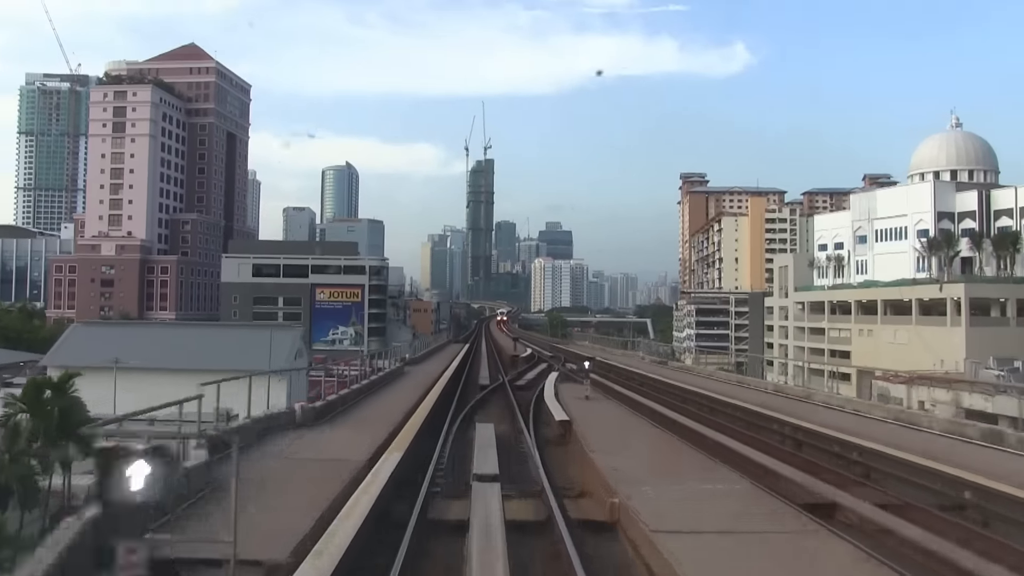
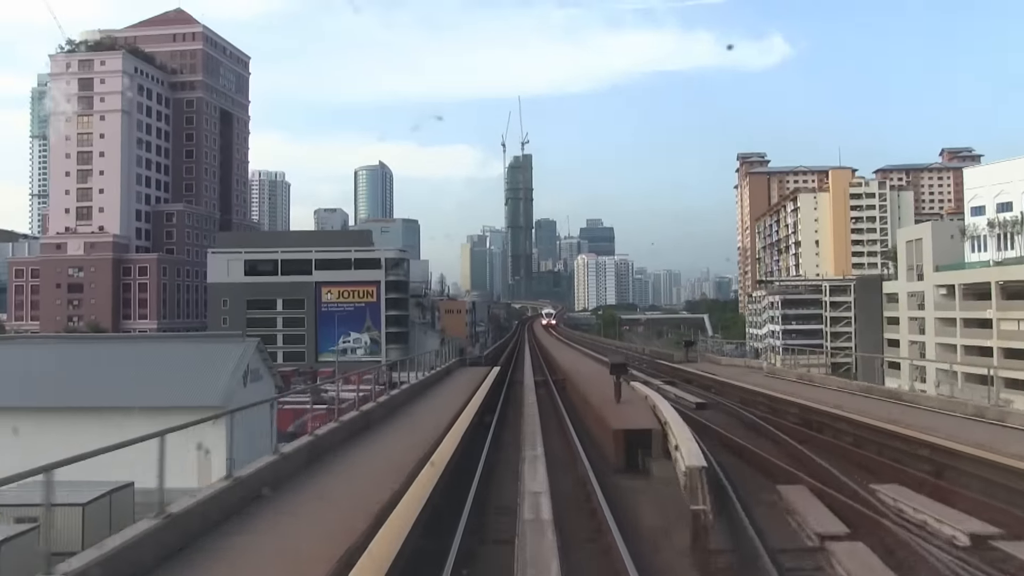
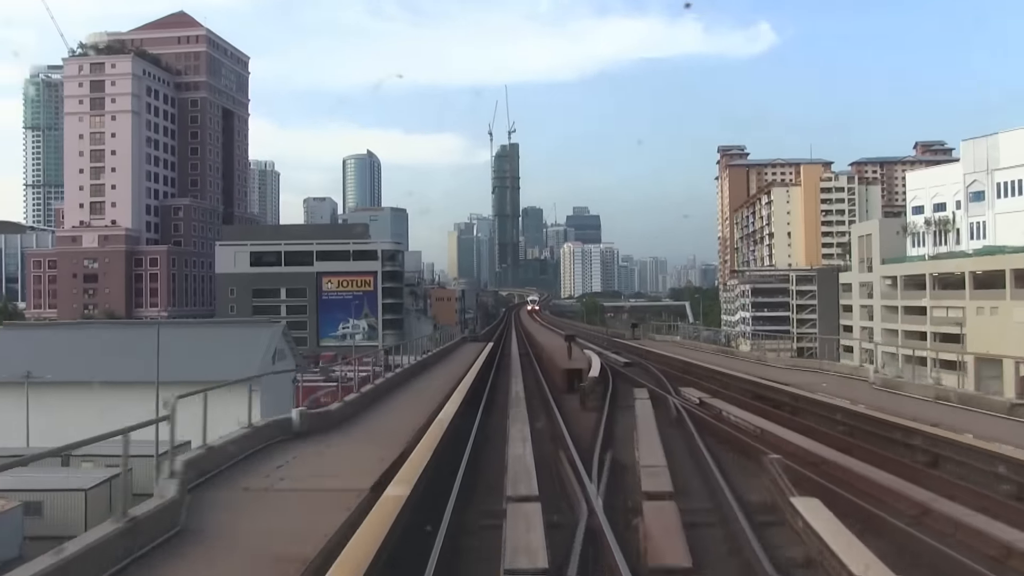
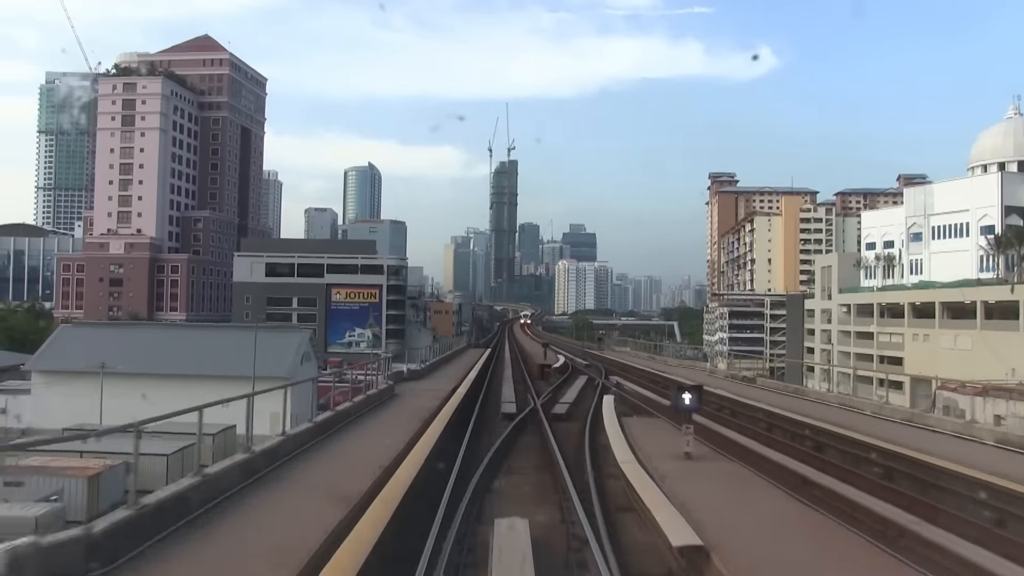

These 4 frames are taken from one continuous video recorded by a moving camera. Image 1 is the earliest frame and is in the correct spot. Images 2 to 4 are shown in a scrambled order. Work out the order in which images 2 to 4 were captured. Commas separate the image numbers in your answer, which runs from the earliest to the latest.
4, 3, 2
